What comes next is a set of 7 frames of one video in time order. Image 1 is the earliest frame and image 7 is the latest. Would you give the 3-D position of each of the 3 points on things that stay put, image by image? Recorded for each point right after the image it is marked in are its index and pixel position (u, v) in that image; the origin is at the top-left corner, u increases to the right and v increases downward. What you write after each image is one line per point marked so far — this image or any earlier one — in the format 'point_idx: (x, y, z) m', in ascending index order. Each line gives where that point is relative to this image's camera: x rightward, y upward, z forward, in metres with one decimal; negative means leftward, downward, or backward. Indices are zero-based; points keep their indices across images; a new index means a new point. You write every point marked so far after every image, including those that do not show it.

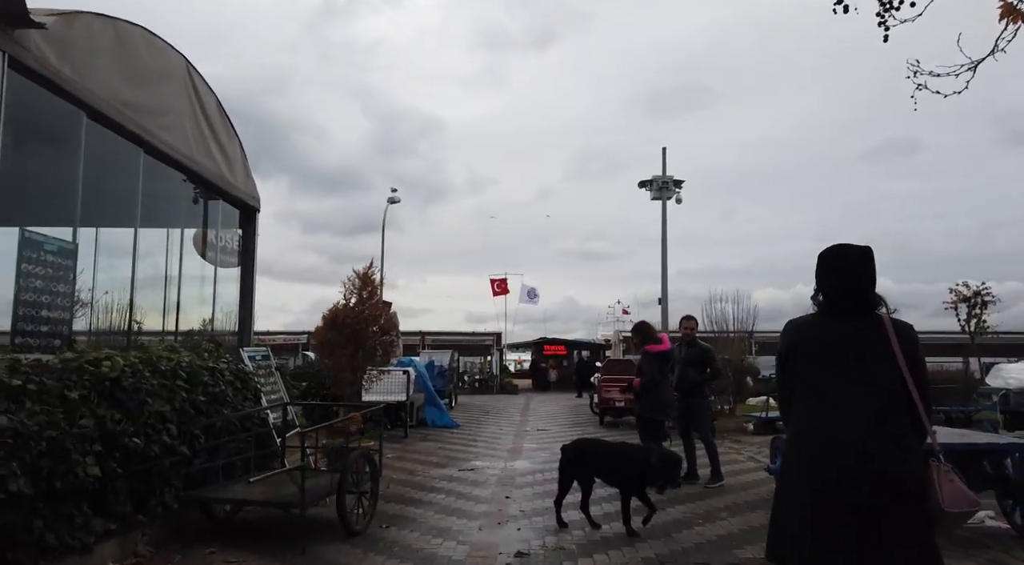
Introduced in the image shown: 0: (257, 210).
0: (-3.8, +1.1, +9.5) m
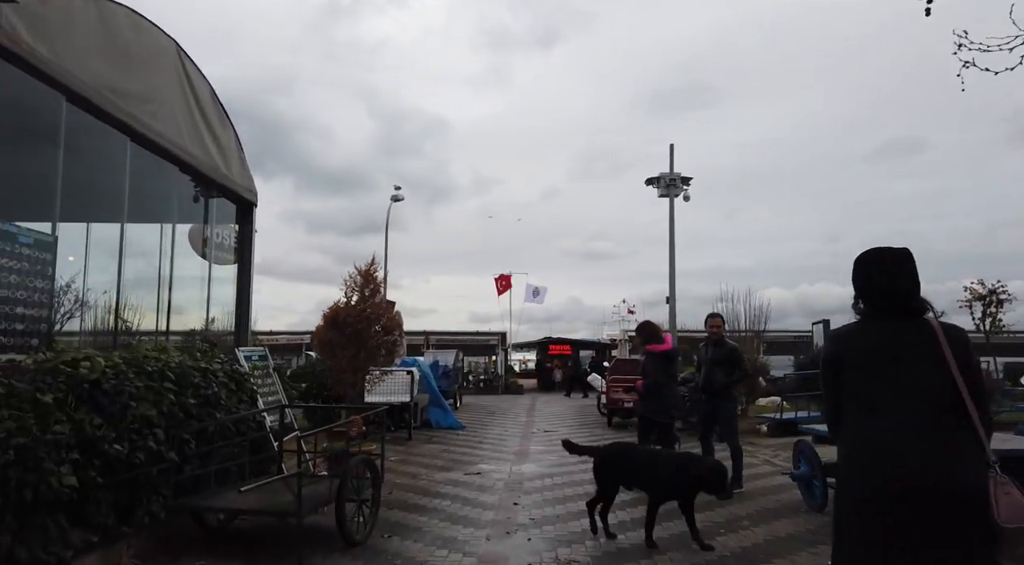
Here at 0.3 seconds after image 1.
0: (-3.7, +1.1, +9.2) m
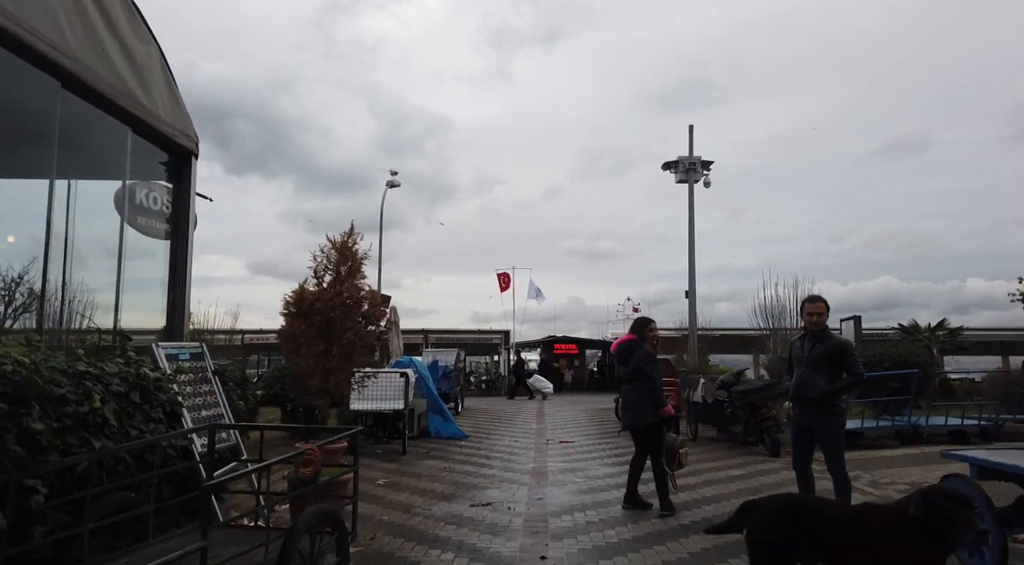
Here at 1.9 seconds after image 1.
0: (-3.4, +1.4, +7.0) m
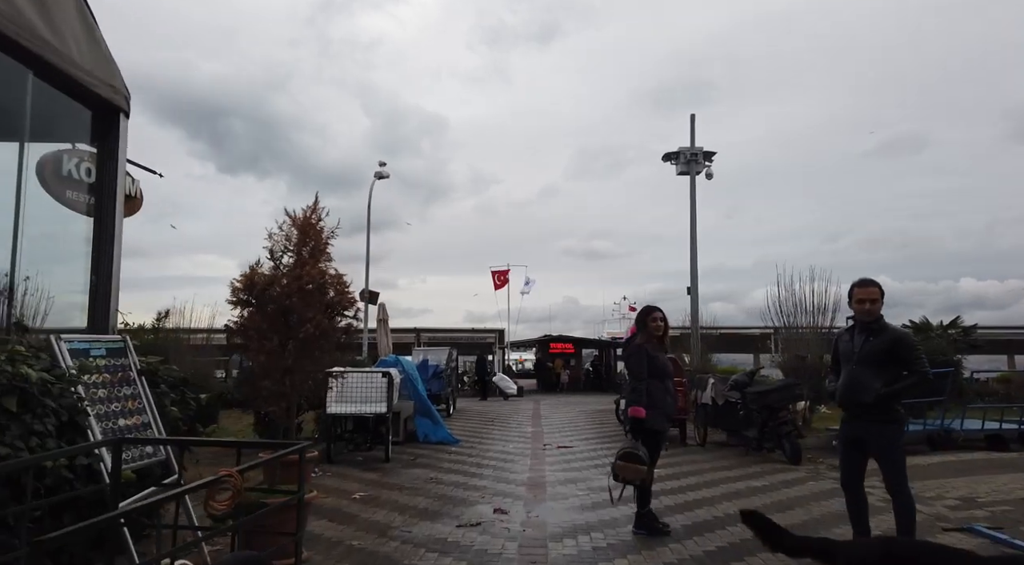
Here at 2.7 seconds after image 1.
0: (-3.5, +1.6, +5.9) m
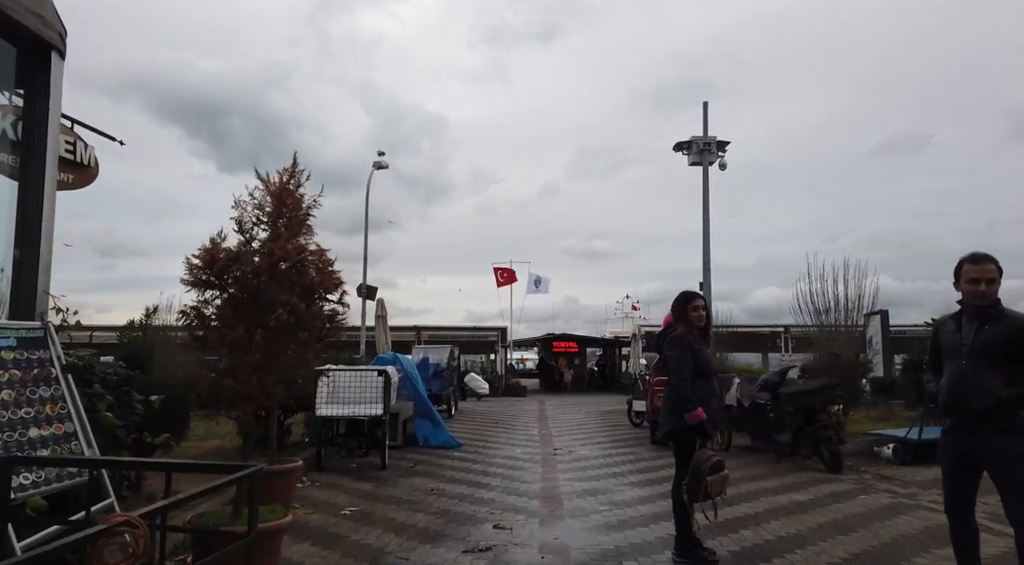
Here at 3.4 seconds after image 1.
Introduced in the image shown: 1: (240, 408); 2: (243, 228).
0: (-3.4, +1.7, +4.8) m
1: (-2.0, -0.9, +4.9) m
2: (-2.1, +0.4, +5.1) m
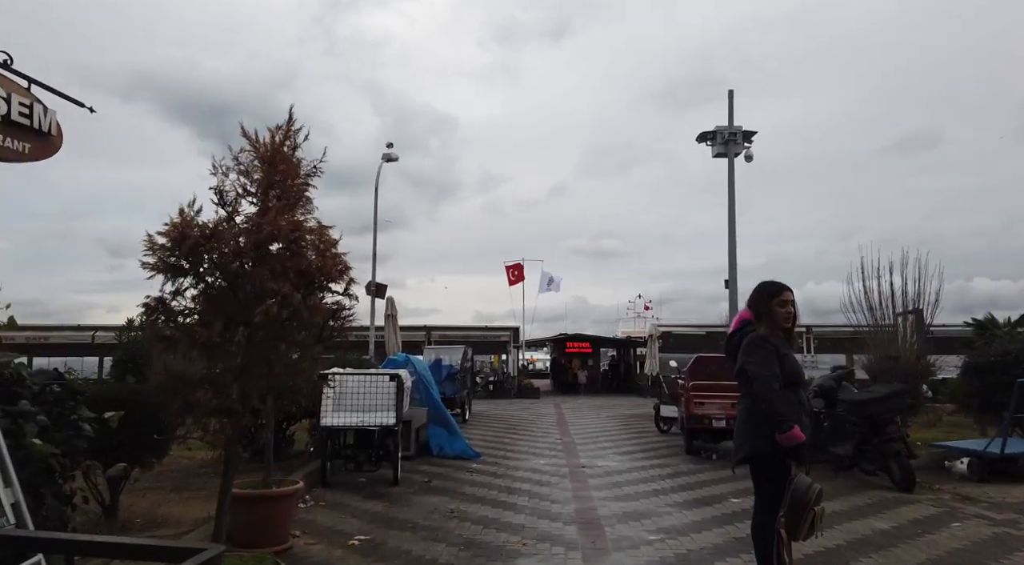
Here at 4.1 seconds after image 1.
0: (-3.1, +1.8, +3.8) m
1: (-1.7, -0.9, +3.9) m
2: (-1.8, +0.5, +4.1) m
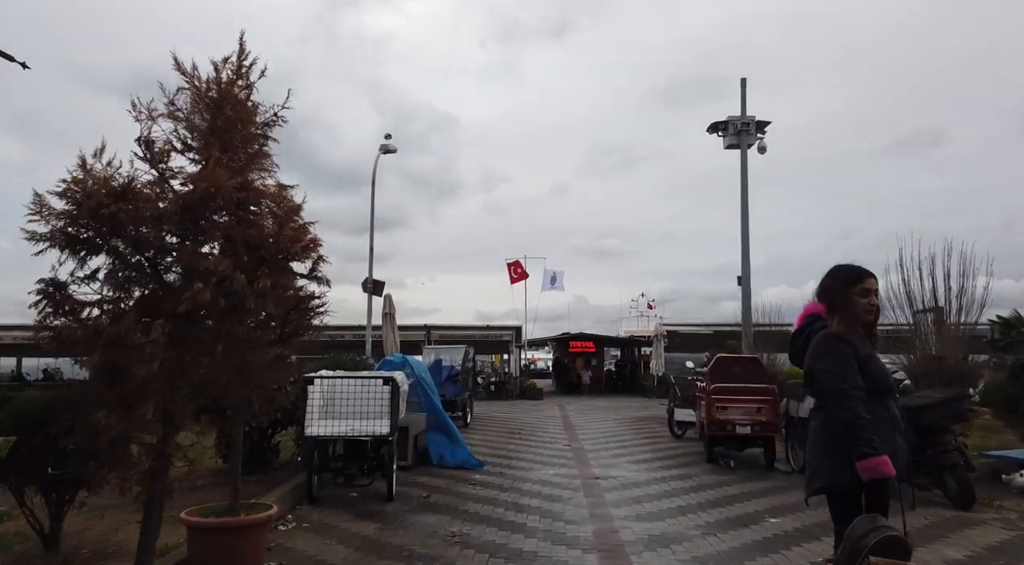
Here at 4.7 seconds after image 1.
0: (-3.0, +1.9, +2.8) m
1: (-1.6, -0.8, +2.9) m
2: (-1.7, +0.6, +3.1) m
